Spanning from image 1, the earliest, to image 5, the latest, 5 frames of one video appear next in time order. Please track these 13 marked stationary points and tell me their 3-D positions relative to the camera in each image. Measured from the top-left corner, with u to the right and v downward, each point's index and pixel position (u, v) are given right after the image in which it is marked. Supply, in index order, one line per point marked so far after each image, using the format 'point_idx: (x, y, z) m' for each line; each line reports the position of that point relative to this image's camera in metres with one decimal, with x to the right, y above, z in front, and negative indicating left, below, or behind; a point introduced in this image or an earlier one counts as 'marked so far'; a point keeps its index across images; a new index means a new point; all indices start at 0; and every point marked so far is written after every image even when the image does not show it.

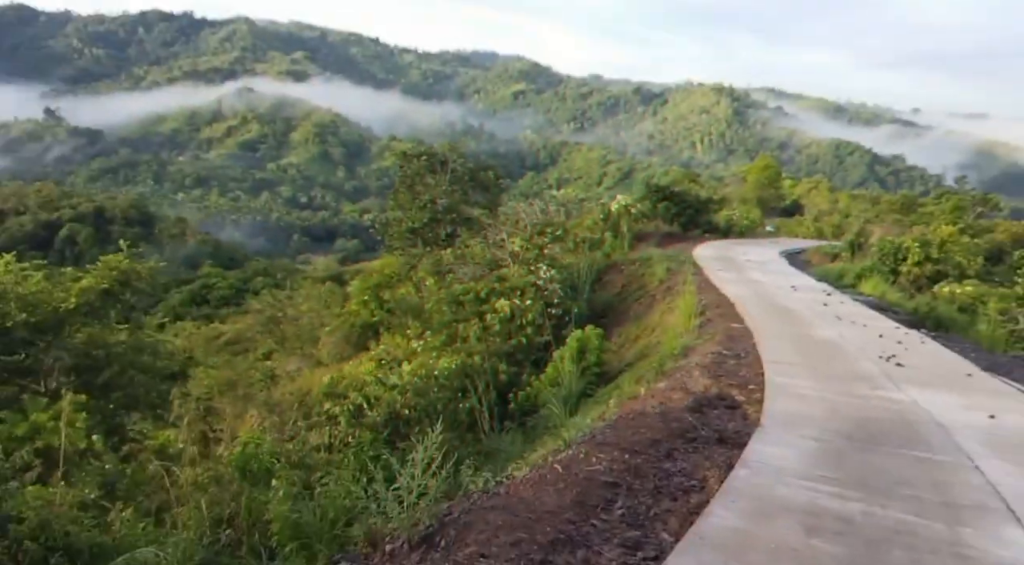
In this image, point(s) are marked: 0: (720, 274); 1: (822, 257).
0: (+3.0, +0.1, +10.6) m
1: (+5.8, +0.5, +13.7) m
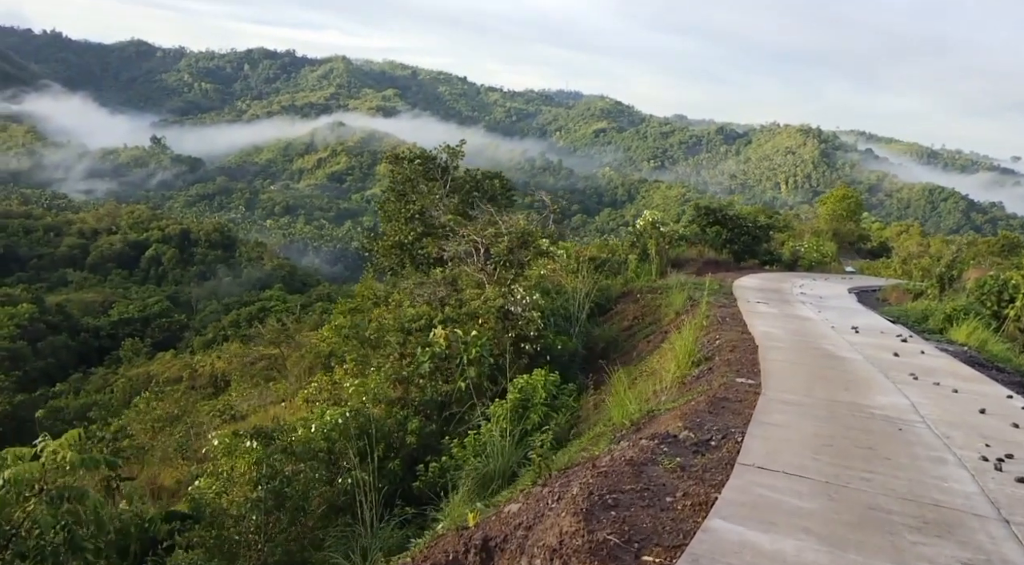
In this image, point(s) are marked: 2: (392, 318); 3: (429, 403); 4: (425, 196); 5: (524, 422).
0: (+2.6, -0.3, +8.0) m
1: (+5.8, -0.2, +10.8) m
2: (-1.3, -0.4, +8.1) m
3: (-0.7, -1.0, +5.7) m
4: (-1.3, +1.4, +11.4) m
5: (+0.1, -1.0, +5.1) m
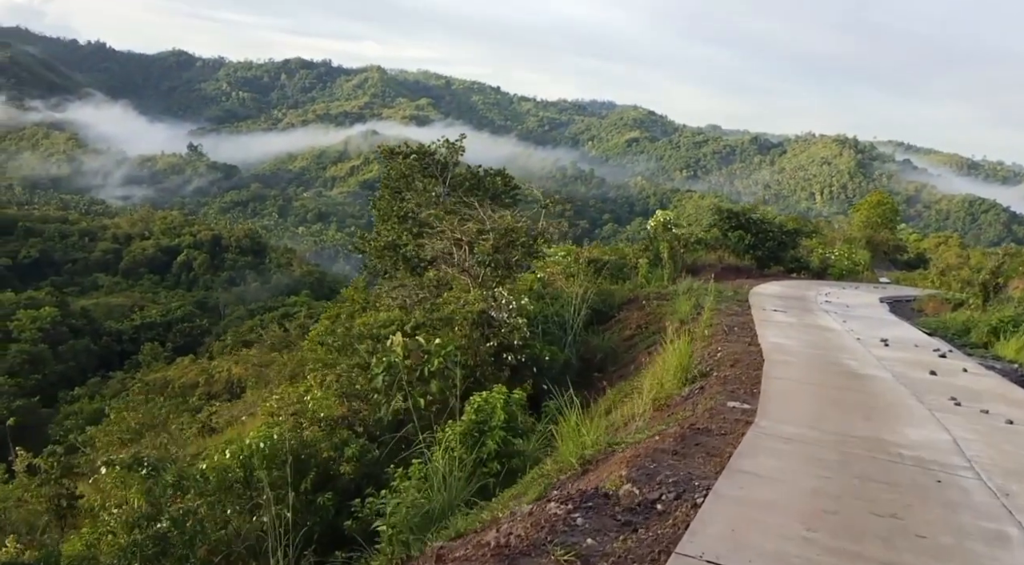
0: (+2.5, -0.3, +7.1) m
1: (+5.7, -0.3, +9.7) m
2: (-1.5, -0.4, +7.3) m
3: (-0.9, -1.0, +4.9) m
4: (-1.3, +1.3, +10.6) m
5: (-0.2, -1.0, +4.3) m
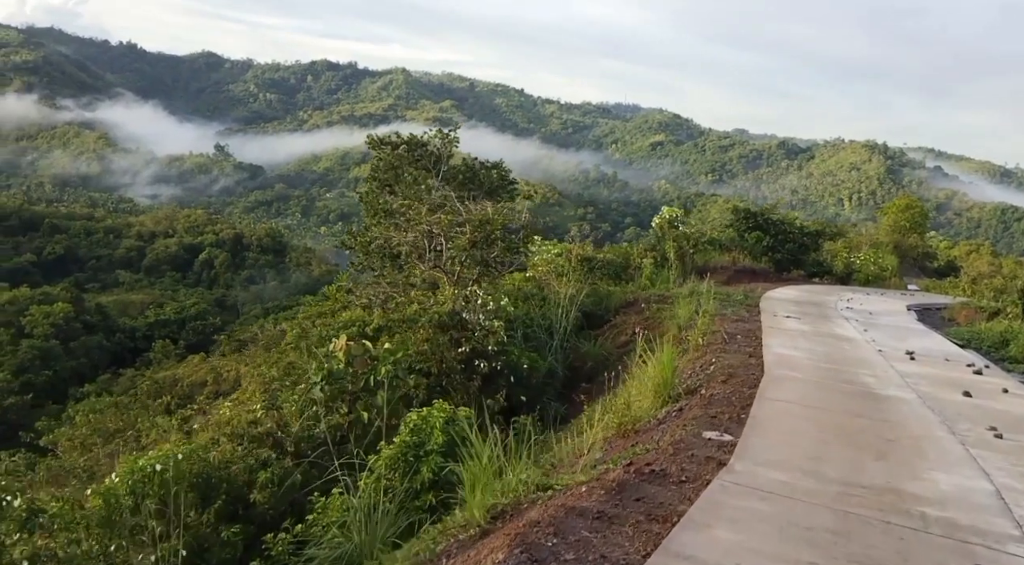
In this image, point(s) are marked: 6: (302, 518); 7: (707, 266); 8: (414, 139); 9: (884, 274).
0: (+2.3, -0.4, +6.3) m
1: (+5.6, -0.4, +8.9) m
2: (-1.7, -0.4, +6.7) m
3: (-1.2, -0.9, +4.2) m
4: (-1.4, +1.3, +9.9) m
5: (-0.5, -1.0, +3.6) m
6: (-1.1, -1.2, +3.7) m
7: (+3.1, +0.3, +11.6) m
8: (-1.4, +2.1, +10.5) m
9: (+7.5, +0.2, +14.9) m
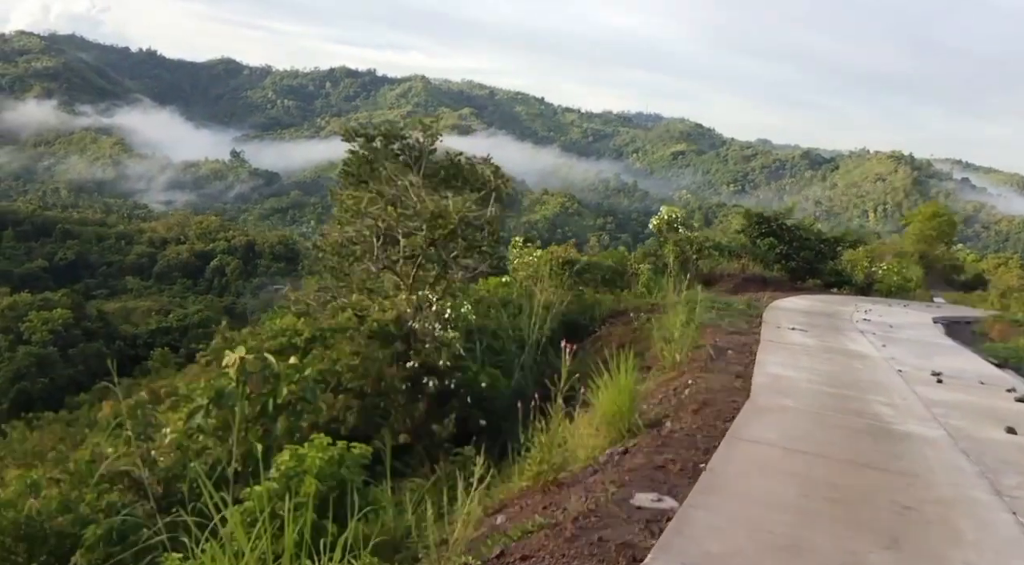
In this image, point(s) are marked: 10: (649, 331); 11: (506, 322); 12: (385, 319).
0: (+2.0, -0.4, +5.4) m
1: (+5.4, -0.5, +7.9) m
2: (-2.0, -0.4, +5.9) m
3: (-1.5, -0.9, +3.4) m
4: (-1.6, +1.3, +9.2) m
5: (-0.9, -0.9, +2.7) m
6: (-1.5, -1.2, +2.9) m
7: (+2.9, +0.1, +10.7) m
8: (-1.6, +2.0, +9.7) m
9: (+7.5, 0.0, +13.9) m
10: (+1.2, -0.4, +6.1) m
11: (-0.1, -0.3, +6.2) m
12: (-0.9, -0.2, +5.0) m
